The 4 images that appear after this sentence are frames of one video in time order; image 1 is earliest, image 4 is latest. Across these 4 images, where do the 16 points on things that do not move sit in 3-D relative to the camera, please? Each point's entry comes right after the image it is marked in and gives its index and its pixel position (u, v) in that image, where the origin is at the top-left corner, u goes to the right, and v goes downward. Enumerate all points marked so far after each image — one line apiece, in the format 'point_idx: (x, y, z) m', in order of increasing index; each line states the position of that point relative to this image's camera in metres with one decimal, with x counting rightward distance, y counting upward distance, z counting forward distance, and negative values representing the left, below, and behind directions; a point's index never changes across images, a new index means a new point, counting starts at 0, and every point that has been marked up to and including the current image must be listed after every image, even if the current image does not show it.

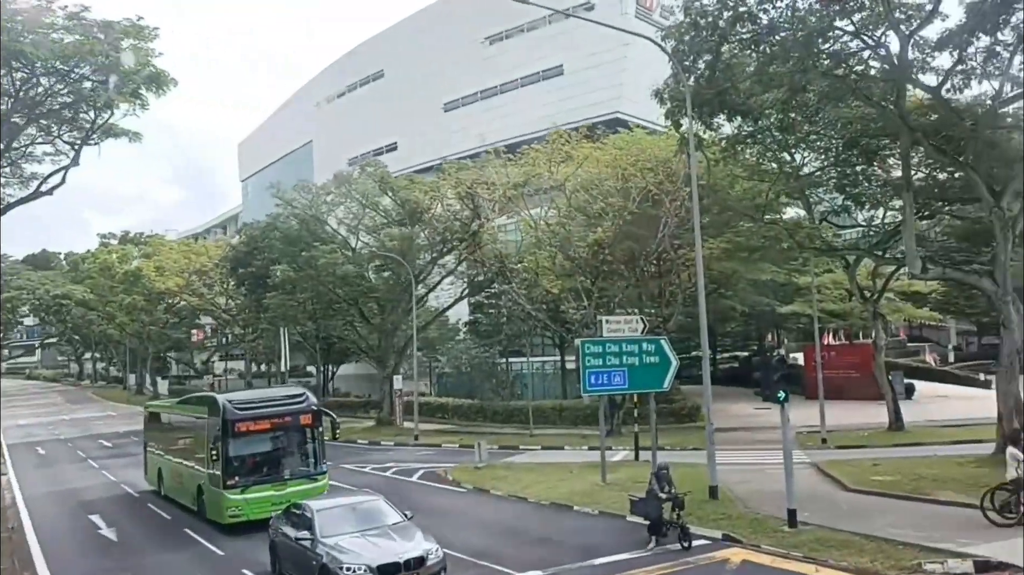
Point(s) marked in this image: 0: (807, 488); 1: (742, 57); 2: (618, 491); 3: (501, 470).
0: (+5.1, -3.5, +14.6) m
1: (+4.8, +4.9, +17.6) m
2: (+1.8, -3.5, +14.3) m
3: (-0.3, -4.0, +18.4) m
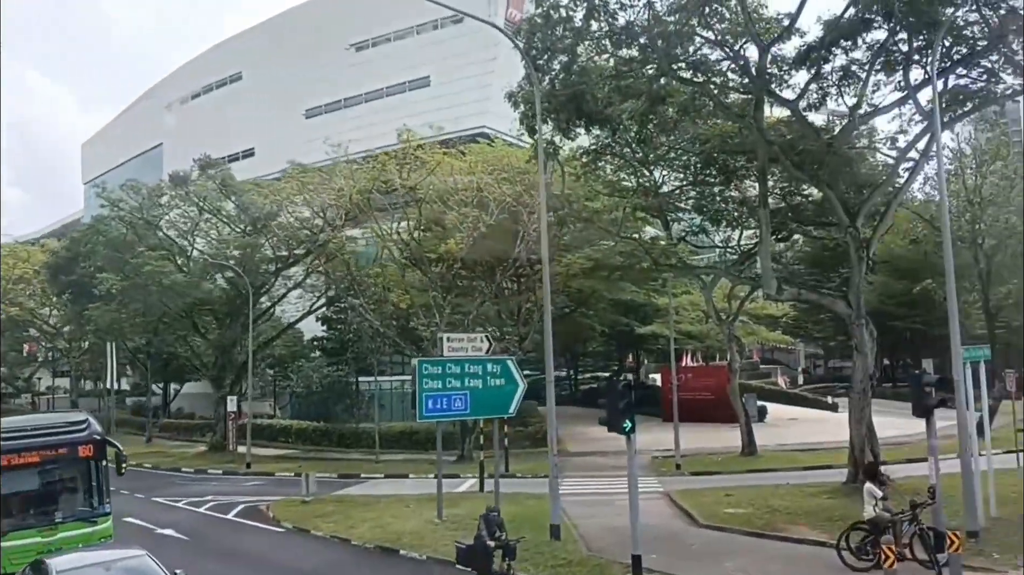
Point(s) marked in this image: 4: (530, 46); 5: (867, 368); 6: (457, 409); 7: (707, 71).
0: (+2.3, -3.8, +13.5) m
1: (+1.7, +4.5, +16.6) m
2: (-0.9, -3.7, +12.7) m
3: (-3.6, -4.3, +16.5) m
4: (+0.4, +4.7, +16.3) m
5: (+6.1, -1.4, +14.5) m
6: (-0.9, -2.0, +14.1) m
7: (+3.9, +4.3, +16.8) m
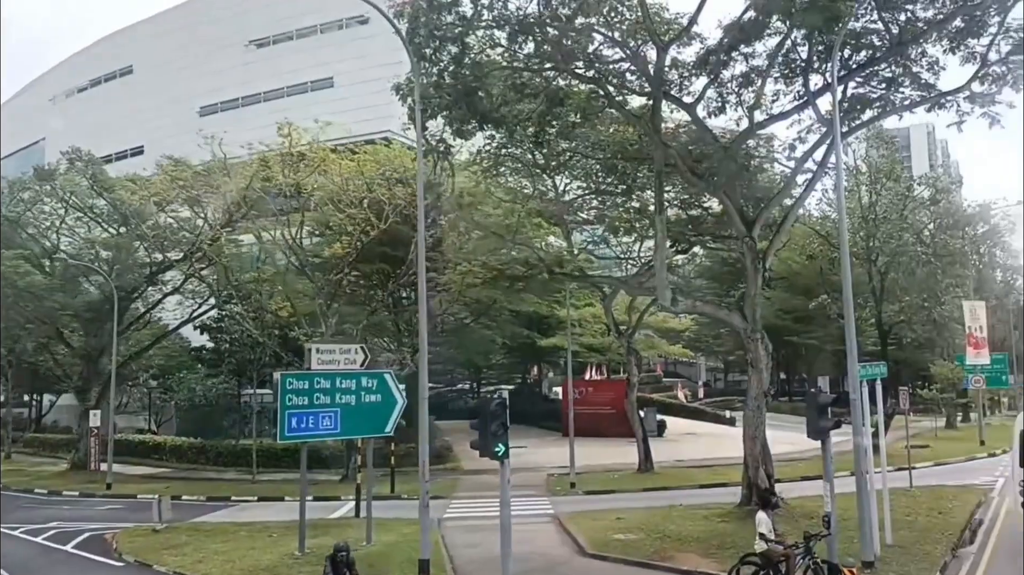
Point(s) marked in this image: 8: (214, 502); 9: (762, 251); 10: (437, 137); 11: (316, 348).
0: (+0.4, -3.9, +12.5) m
1: (-0.4, +4.3, +15.6) m
2: (-2.7, -3.8, +11.3) m
3: (-5.8, -4.3, +14.8) m
4: (-1.7, +4.5, +15.1) m
5: (+4.1, -1.6, +13.9) m
6: (-2.8, -2.1, +12.8) m
7: (+1.8, +4.1, +16.0) m
8: (-6.8, -4.9, +19.1) m
9: (+4.4, +0.6, +14.8) m
10: (-1.5, +3.0, +16.4) m
11: (-3.0, -0.9, +13.1) m
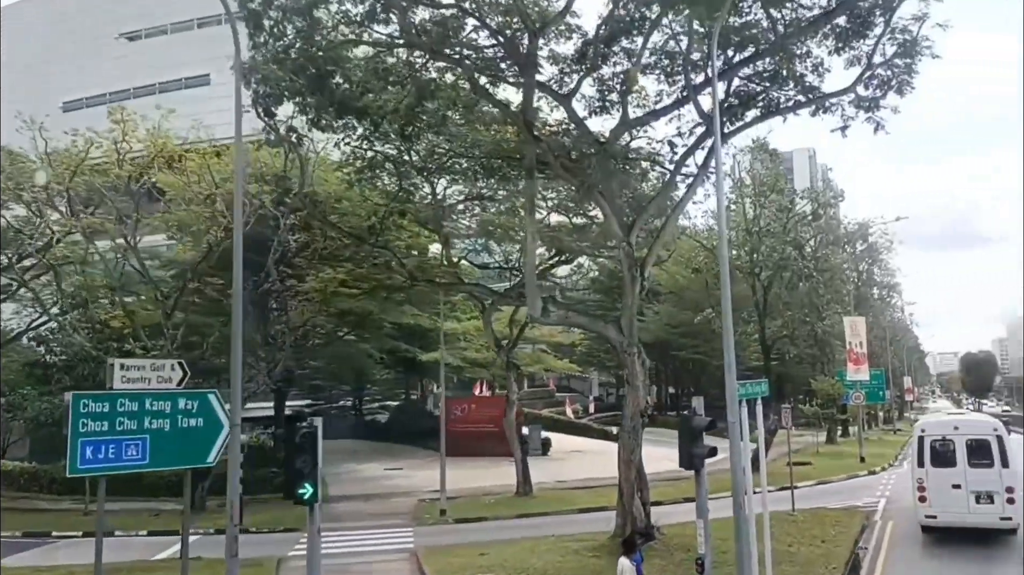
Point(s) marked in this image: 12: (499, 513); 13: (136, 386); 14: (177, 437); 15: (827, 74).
0: (-1.6, -4.0, +10.8) m
1: (-2.7, +4.2, +14.0) m
2: (-4.6, -3.8, +9.3) m
3: (-8.1, -4.4, +12.4) m
4: (-3.9, +4.4, +13.4) m
5: (+1.9, -1.8, +12.7) m
6: (-4.9, -2.2, +10.7) m
7: (-0.6, +3.9, +14.6) m
8: (-9.6, -5.0, +16.6) m
9: (+2.1, +0.5, +13.6) m
10: (-3.9, +2.8, +14.6) m
11: (-5.1, -1.0, +11.1) m
12: (-0.3, -5.1, +18.9) m
13: (-4.9, -1.3, +11.0) m
14: (-4.4, -2.0, +11.1) m
15: (+5.4, +3.6, +14.3) m
